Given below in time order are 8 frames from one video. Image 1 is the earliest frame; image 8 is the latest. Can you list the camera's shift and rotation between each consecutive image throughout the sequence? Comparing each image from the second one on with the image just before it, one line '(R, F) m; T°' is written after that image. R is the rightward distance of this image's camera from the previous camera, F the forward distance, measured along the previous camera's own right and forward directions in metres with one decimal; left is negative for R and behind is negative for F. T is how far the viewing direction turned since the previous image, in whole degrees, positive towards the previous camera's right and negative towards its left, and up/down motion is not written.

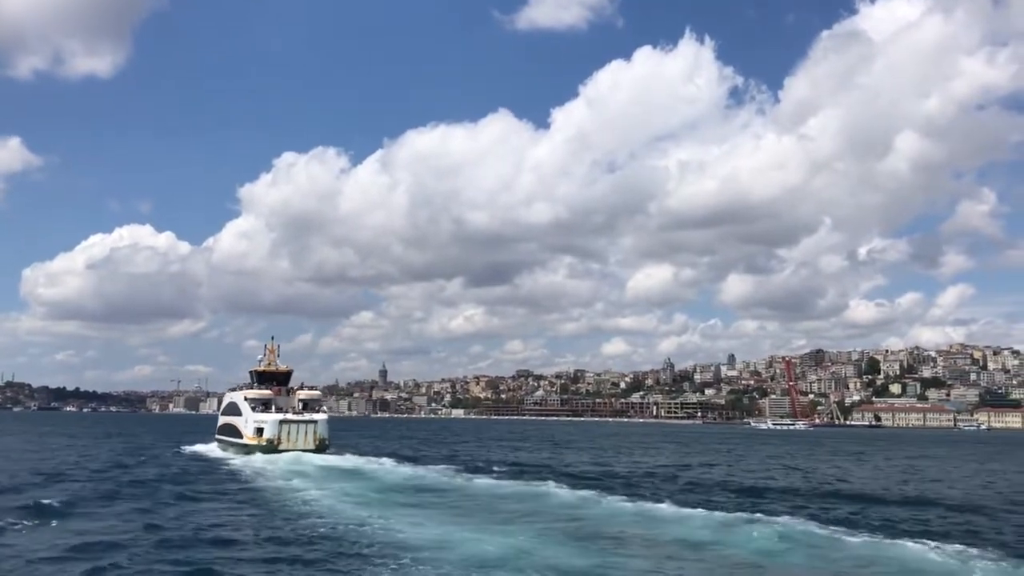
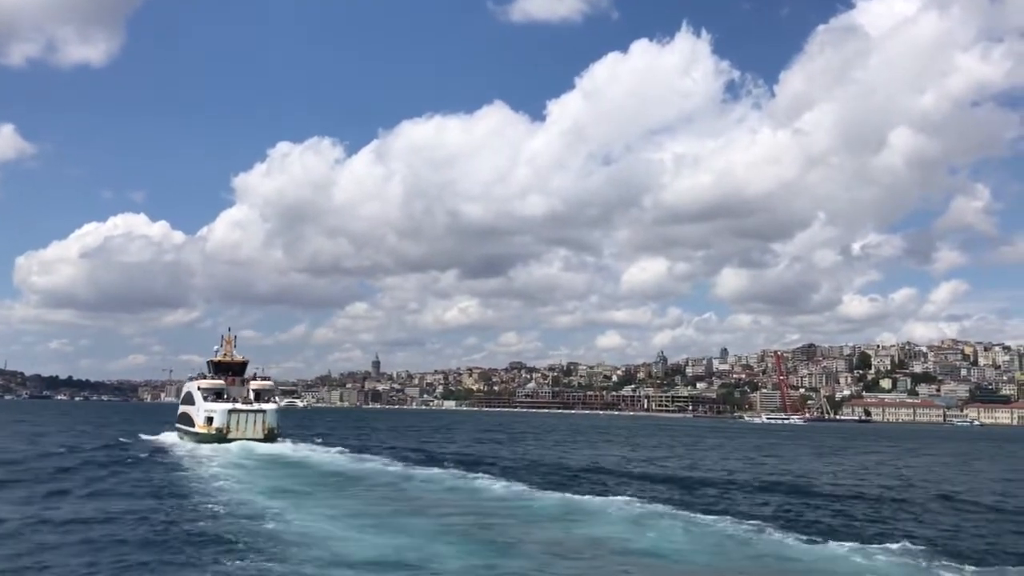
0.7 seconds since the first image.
(+2.0, +0.3) m; 0°
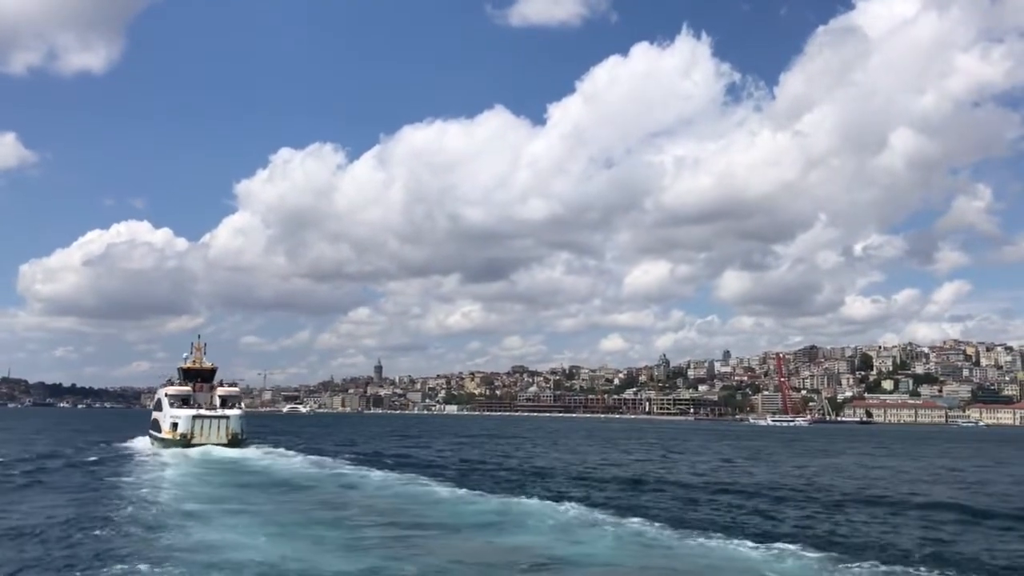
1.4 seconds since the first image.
(+2.0, 0.0) m; 0°
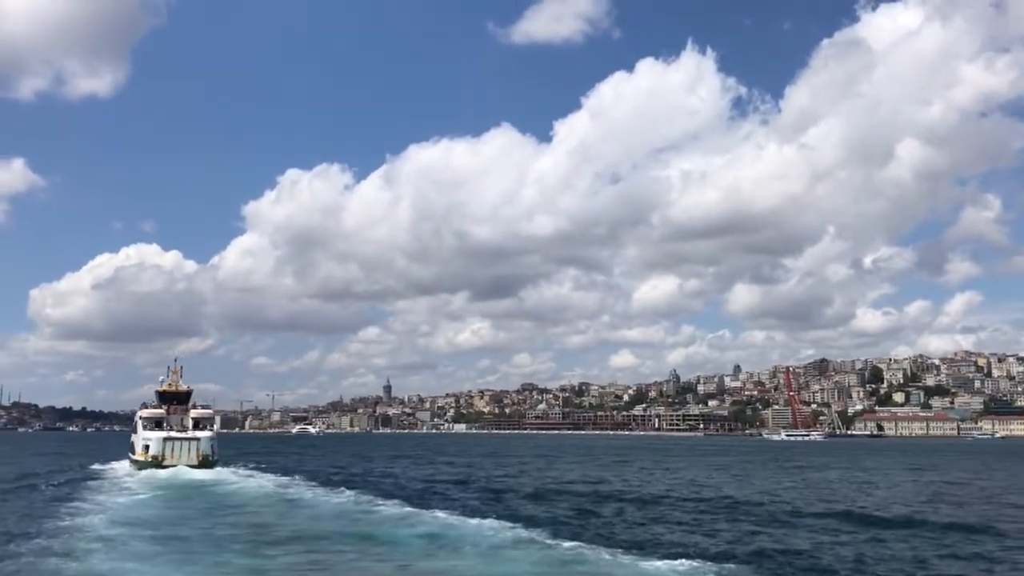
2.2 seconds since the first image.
(+1.8, +0.9) m; -1°
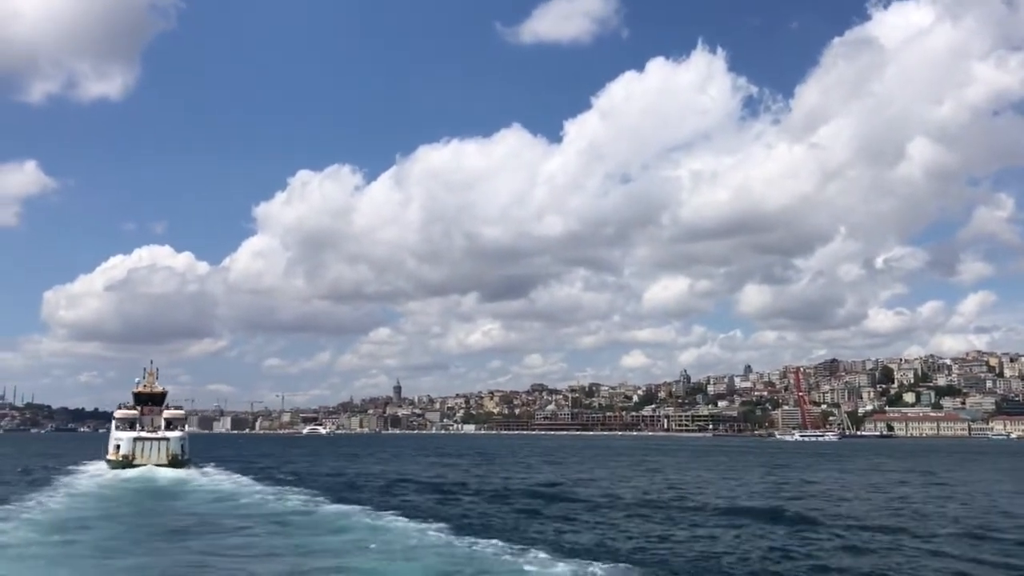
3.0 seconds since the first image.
(+2.2, +0.3) m; -1°
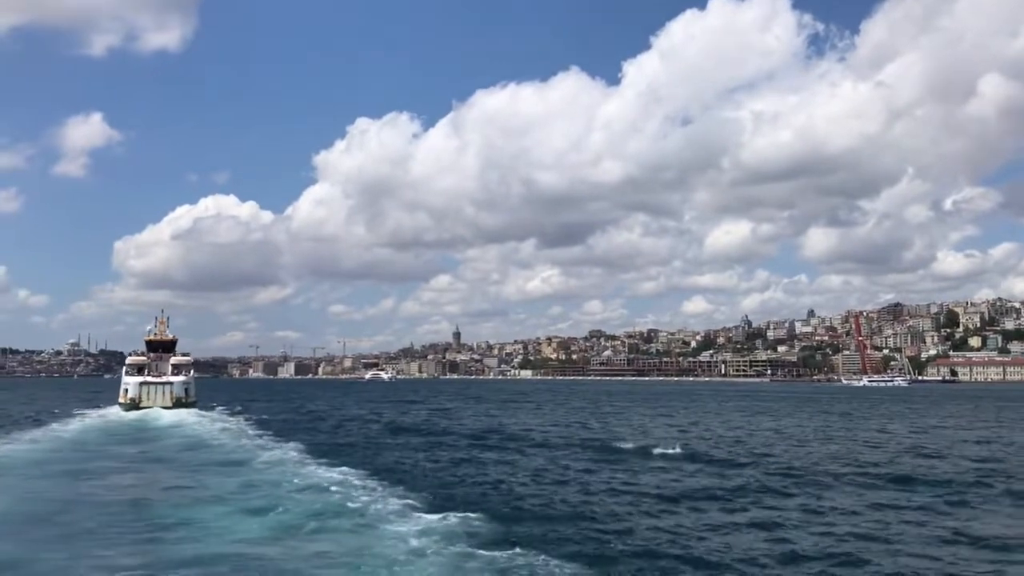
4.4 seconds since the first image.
(+3.6, +0.2) m; -4°
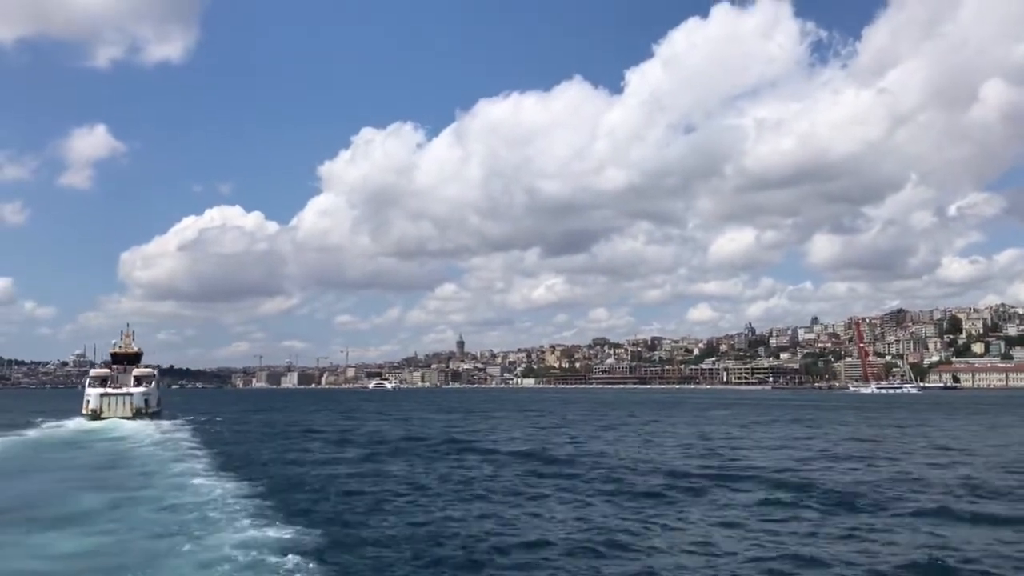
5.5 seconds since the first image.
(+2.8, -0.5) m; 0°
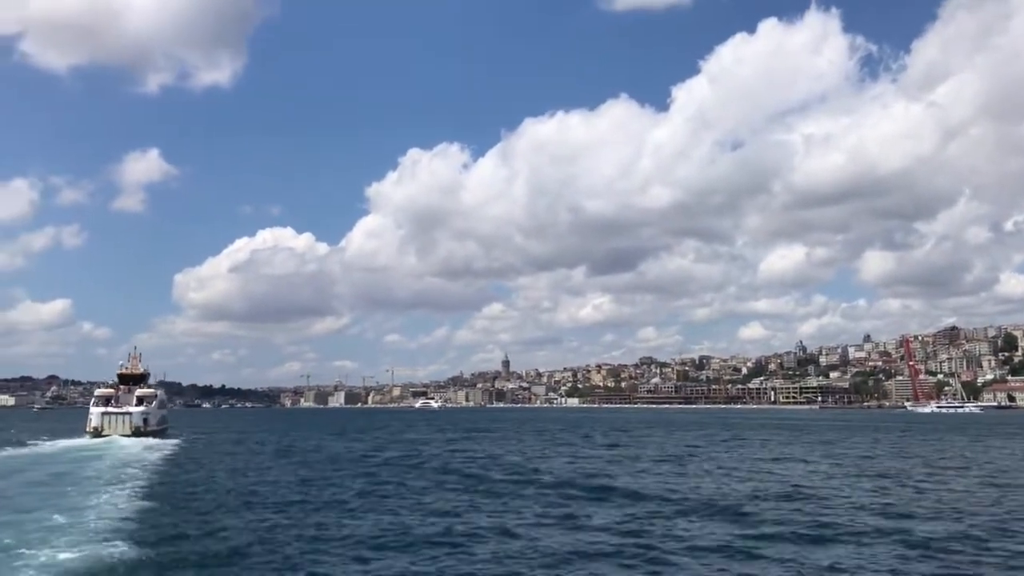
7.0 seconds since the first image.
(+3.1, +0.3) m; -3°
